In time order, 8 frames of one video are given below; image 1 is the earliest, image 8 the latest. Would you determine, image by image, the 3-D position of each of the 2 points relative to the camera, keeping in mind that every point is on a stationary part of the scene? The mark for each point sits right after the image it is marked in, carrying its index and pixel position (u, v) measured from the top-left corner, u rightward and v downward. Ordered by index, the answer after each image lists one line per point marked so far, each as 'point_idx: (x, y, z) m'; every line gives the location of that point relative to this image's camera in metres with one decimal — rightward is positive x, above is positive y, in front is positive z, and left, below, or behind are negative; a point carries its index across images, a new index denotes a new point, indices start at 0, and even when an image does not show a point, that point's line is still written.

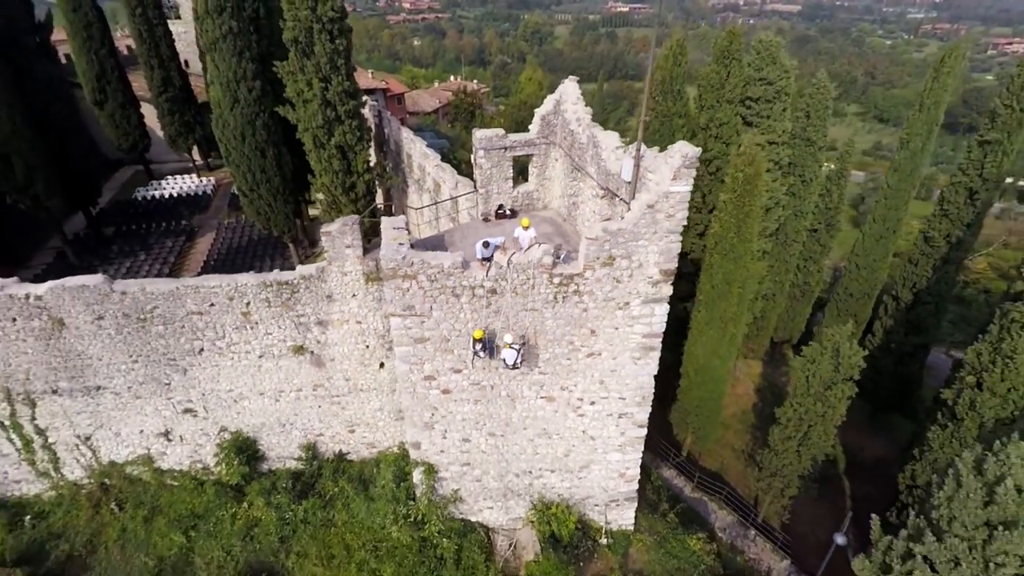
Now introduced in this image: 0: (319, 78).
0: (-3.6, +4.0, +9.6) m
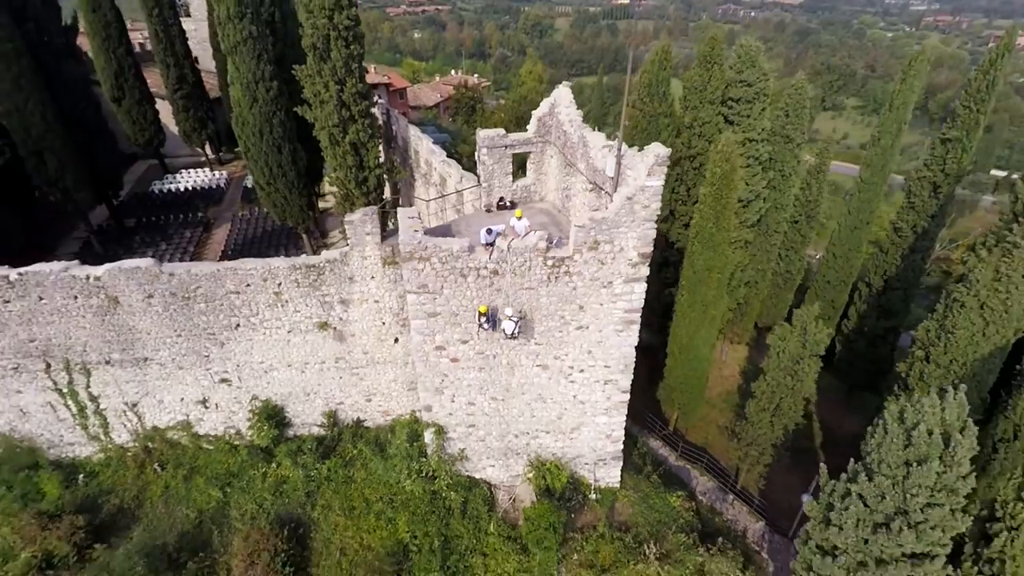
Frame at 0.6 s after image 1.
0: (-3.6, +4.3, +10.4) m
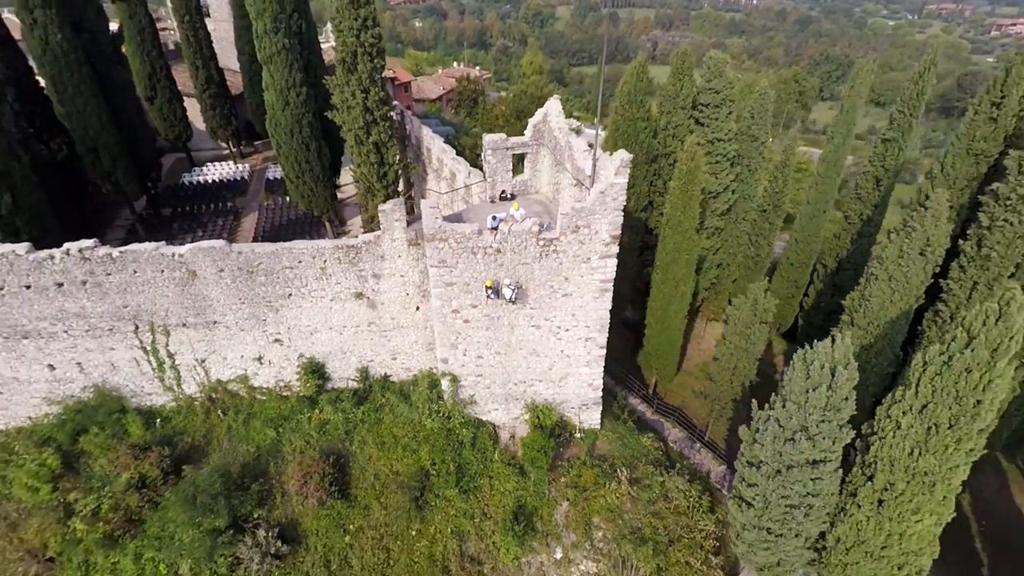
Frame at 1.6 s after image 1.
0: (-3.6, +4.7, +12.1) m
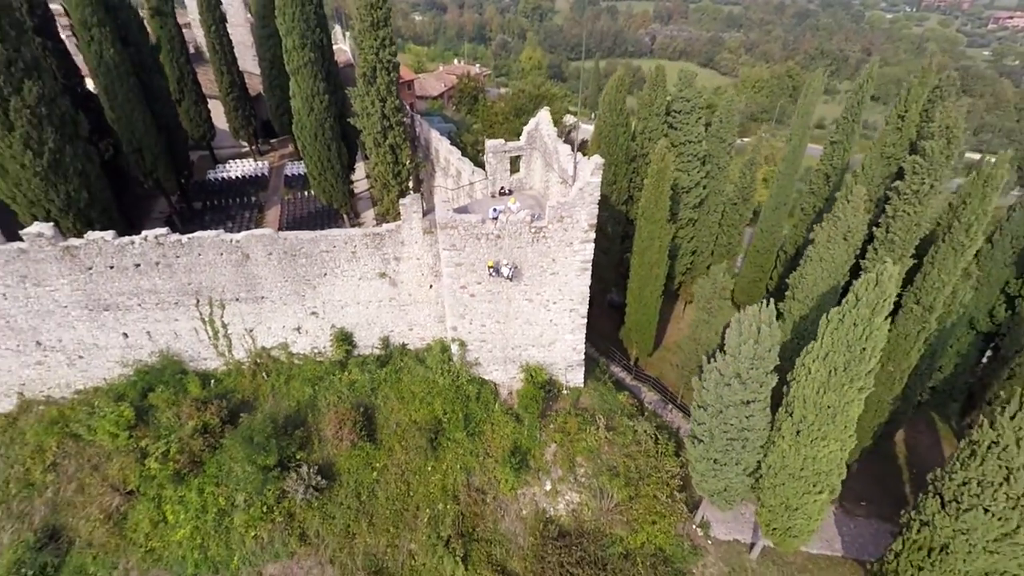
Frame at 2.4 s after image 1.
0: (-3.7, +5.2, +14.0) m
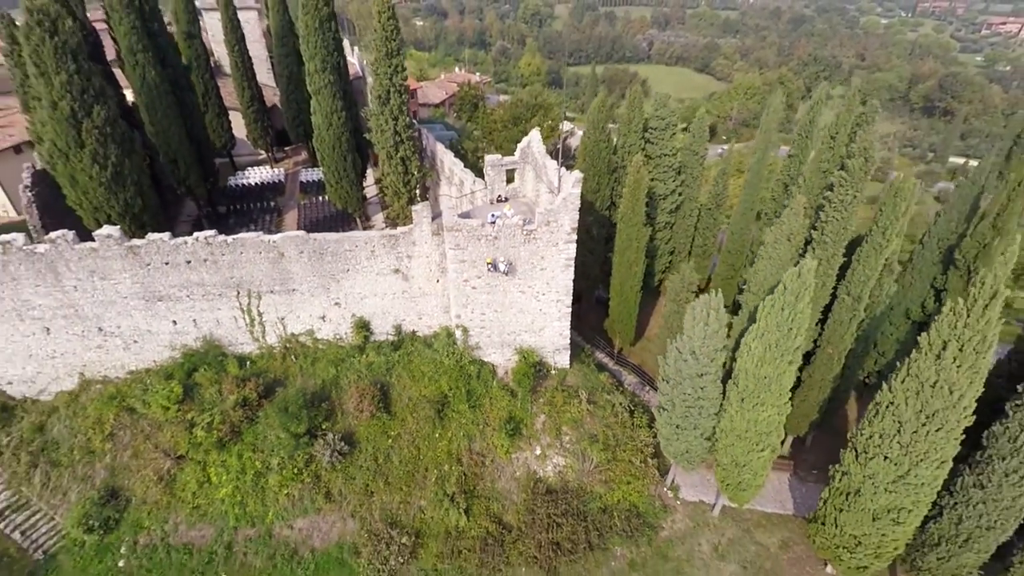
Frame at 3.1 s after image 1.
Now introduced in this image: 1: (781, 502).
0: (-3.8, +5.4, +16.0) m
1: (+7.4, -5.8, +13.8) m
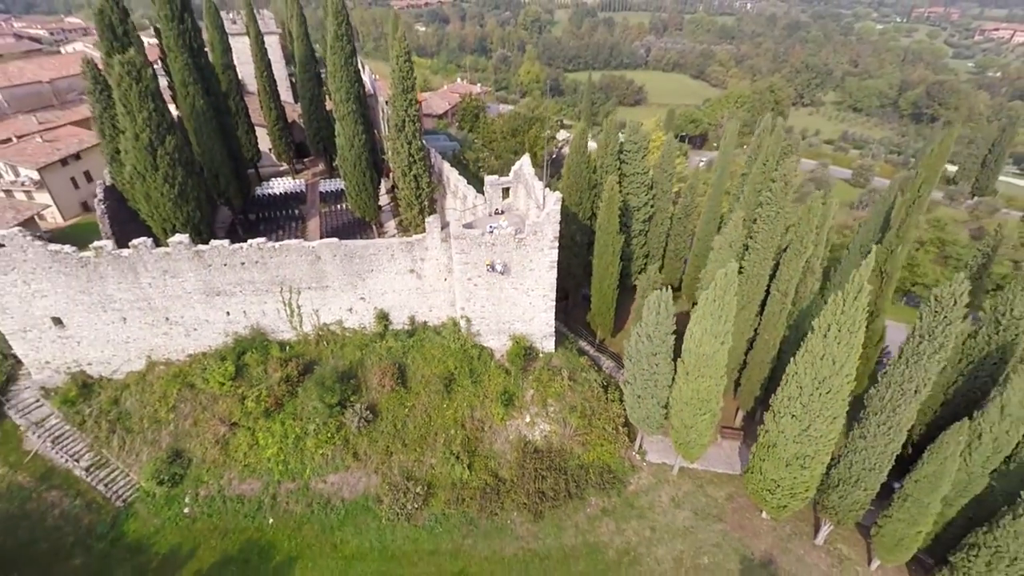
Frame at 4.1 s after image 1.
0: (-3.9, +5.4, +18.9) m
1: (+7.2, -5.8, +16.7) m
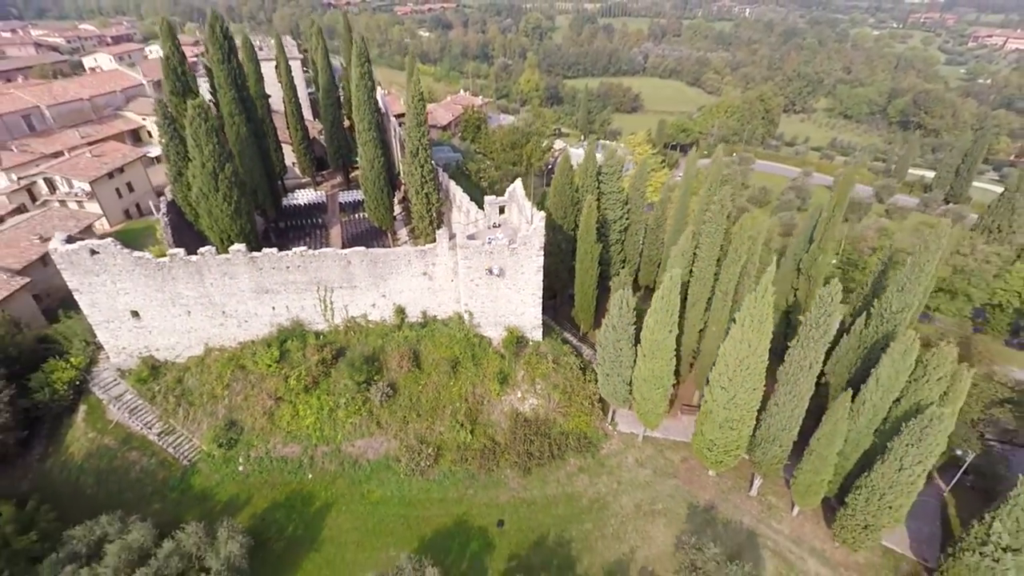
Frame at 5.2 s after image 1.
0: (-4.1, +5.5, +22.5) m
1: (+7.0, -5.8, +20.3) m
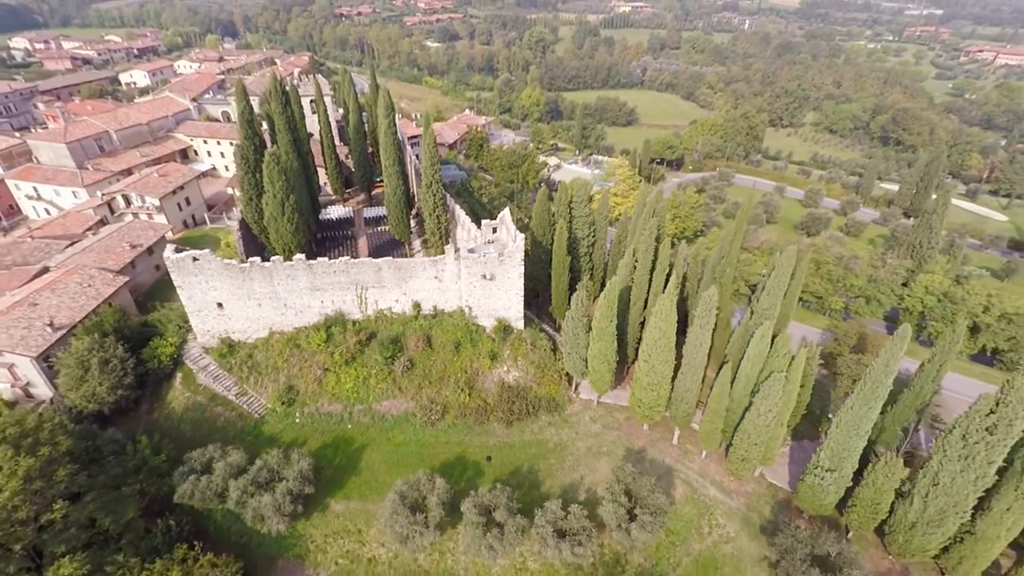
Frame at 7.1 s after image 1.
0: (-4.6, +5.4, +29.2) m
1: (+6.3, -5.9, +26.9) m
